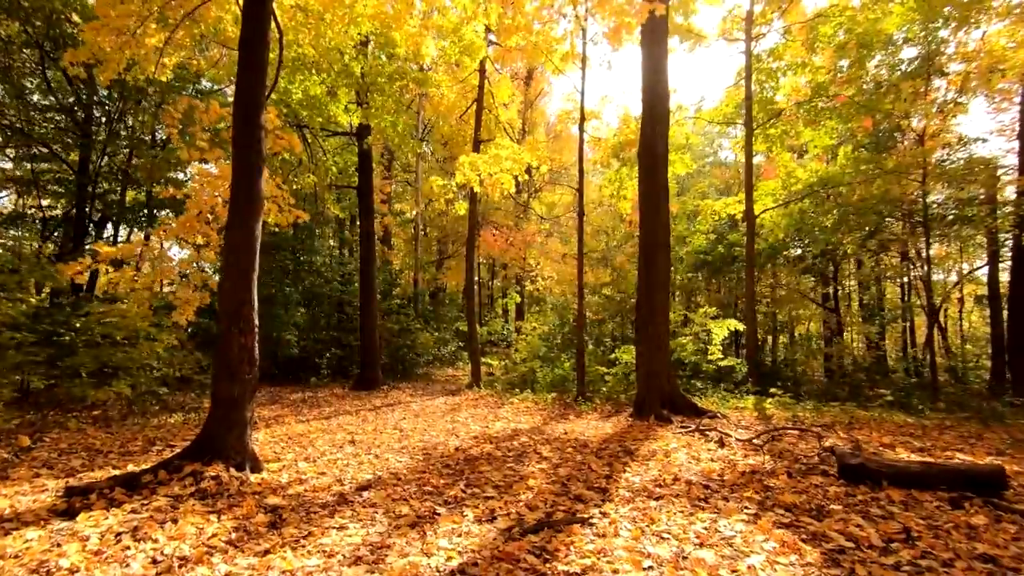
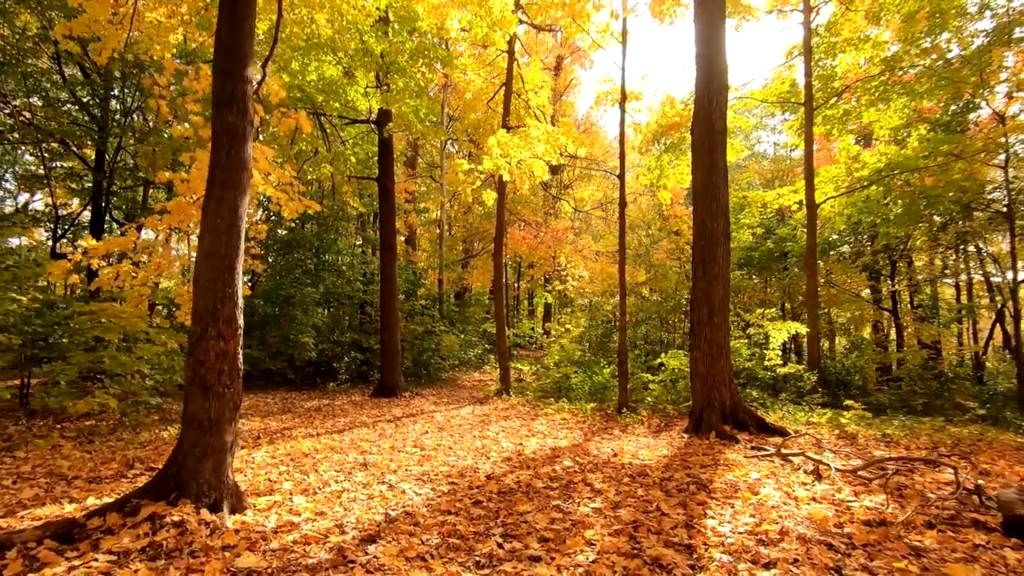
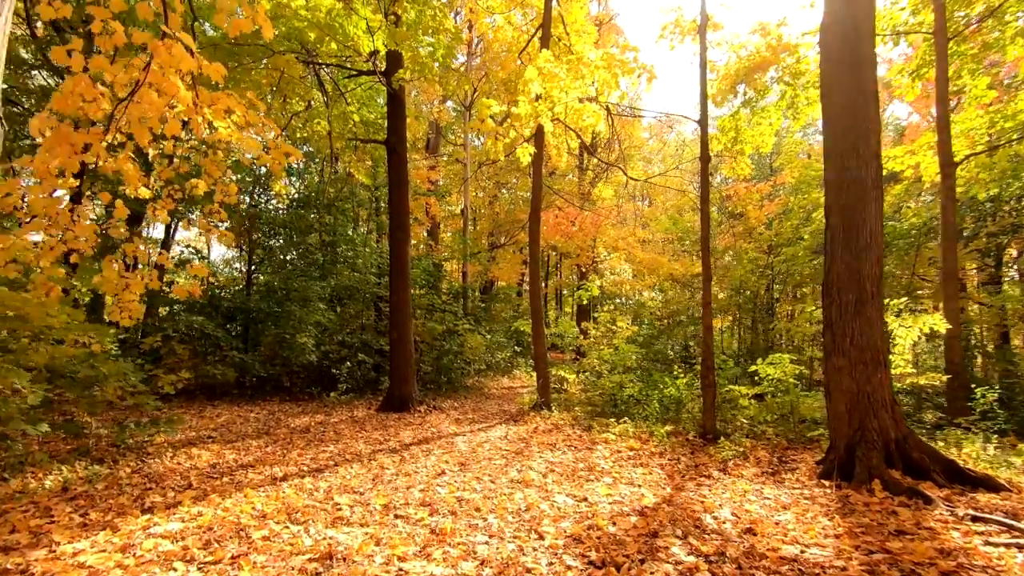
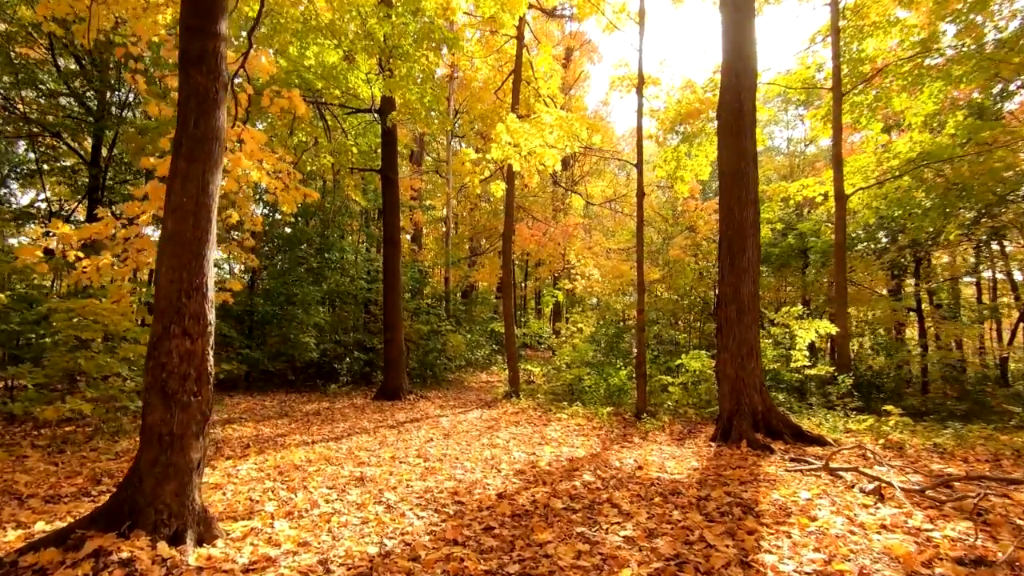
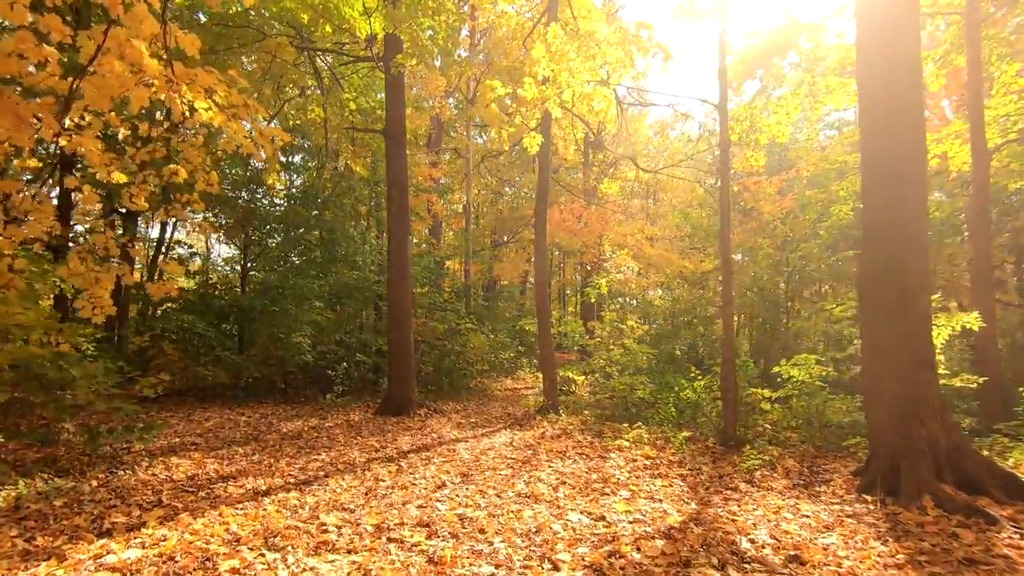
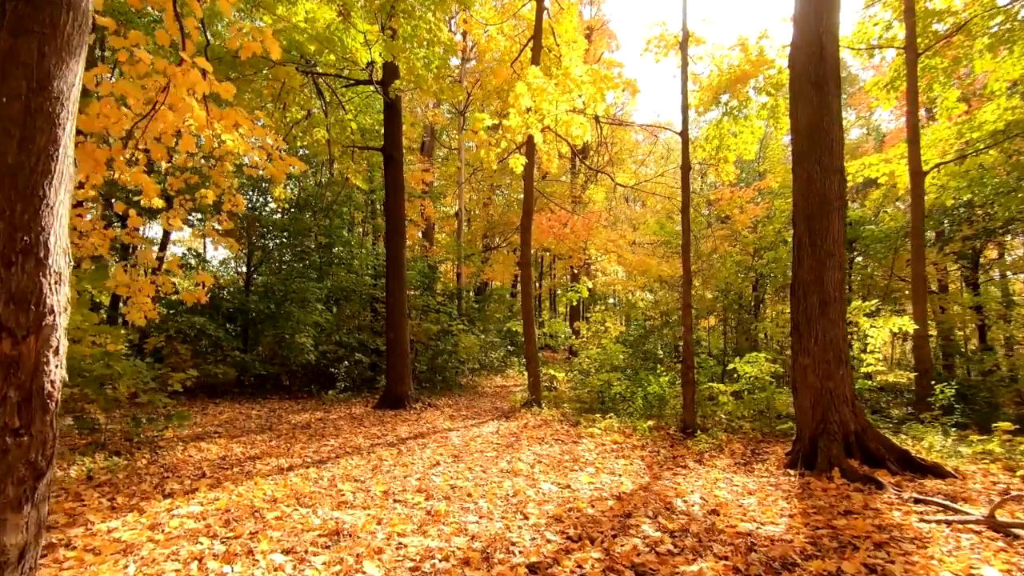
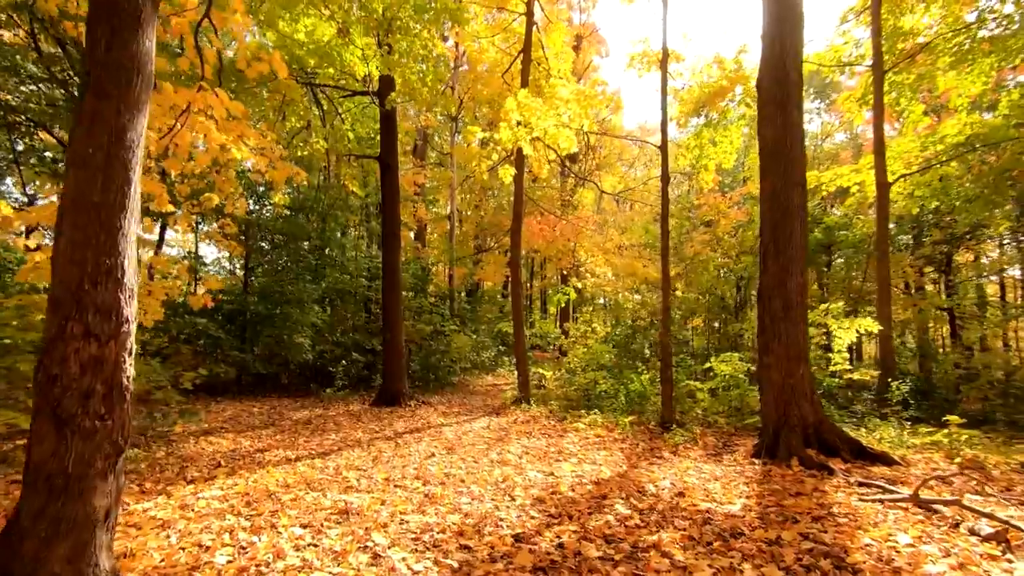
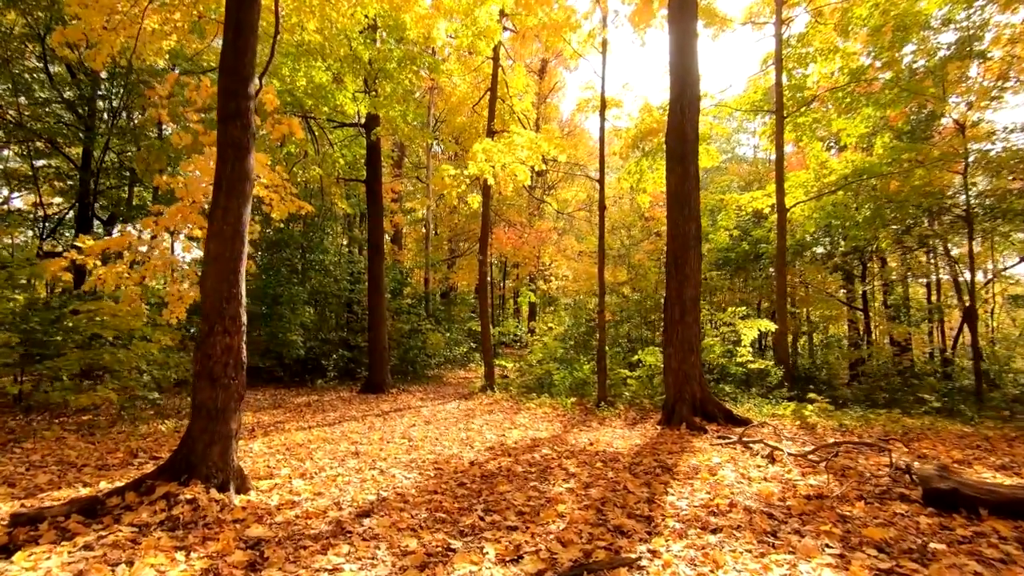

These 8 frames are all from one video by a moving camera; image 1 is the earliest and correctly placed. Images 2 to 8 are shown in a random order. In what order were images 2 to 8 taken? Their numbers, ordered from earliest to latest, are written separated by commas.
8, 2, 4, 7, 6, 3, 5
